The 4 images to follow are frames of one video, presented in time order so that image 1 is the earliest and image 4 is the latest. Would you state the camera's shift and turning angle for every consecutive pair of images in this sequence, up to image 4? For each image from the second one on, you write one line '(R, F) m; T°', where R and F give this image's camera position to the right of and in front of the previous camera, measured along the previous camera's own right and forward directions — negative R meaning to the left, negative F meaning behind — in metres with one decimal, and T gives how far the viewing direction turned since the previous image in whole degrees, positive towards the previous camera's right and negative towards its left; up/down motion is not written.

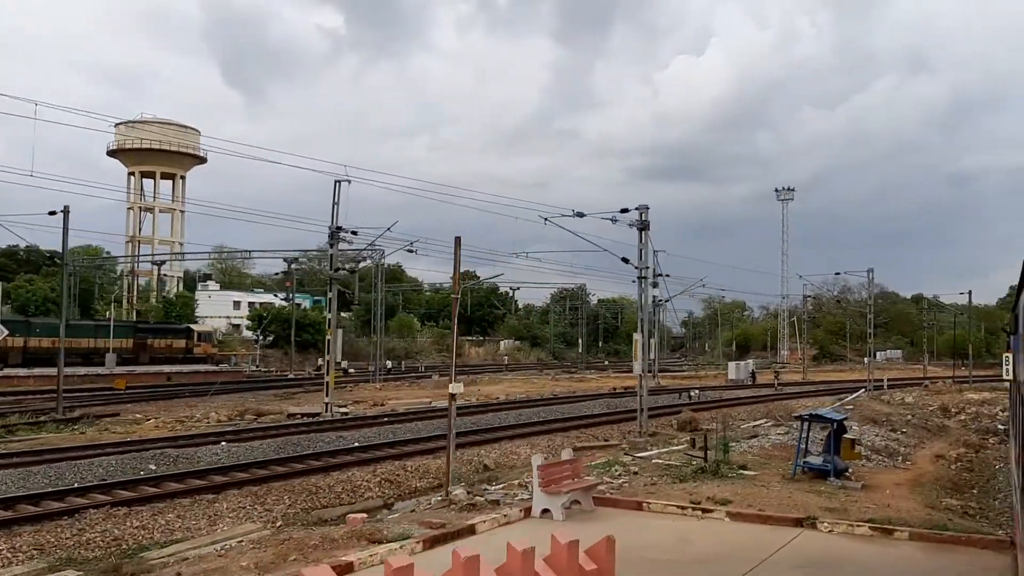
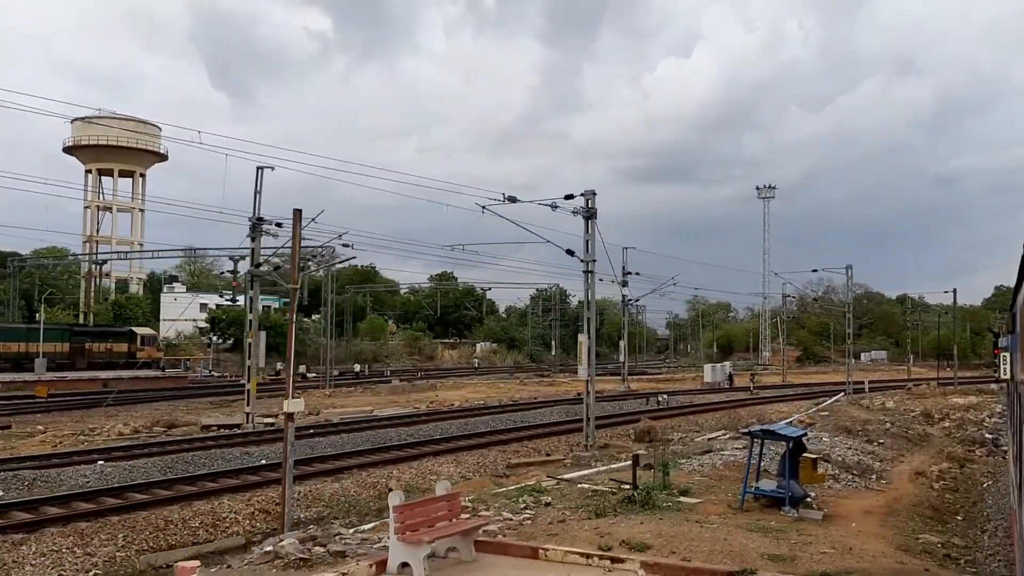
(+1.3, +2.5) m; +1°
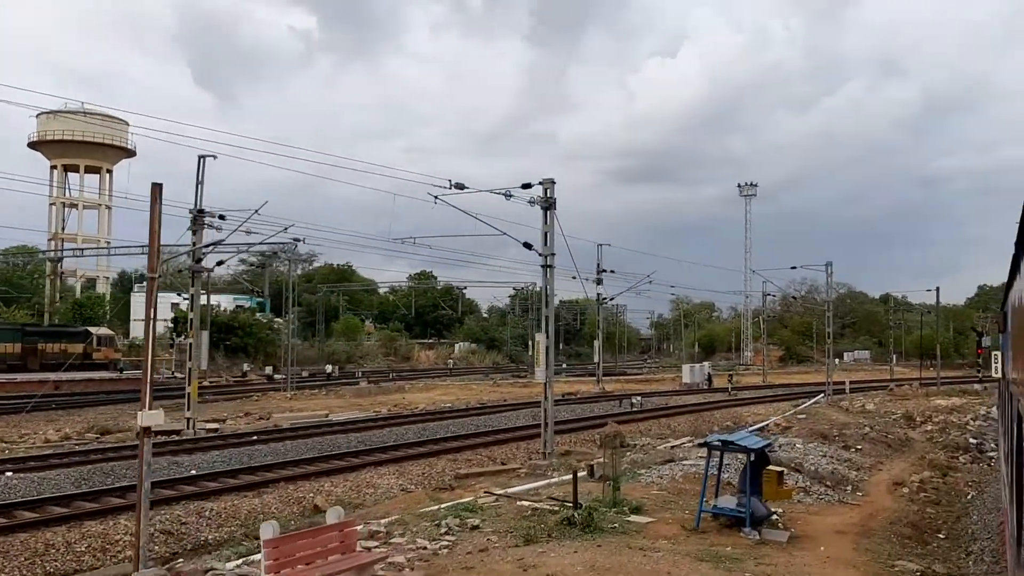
(+0.7, +1.4) m; +1°
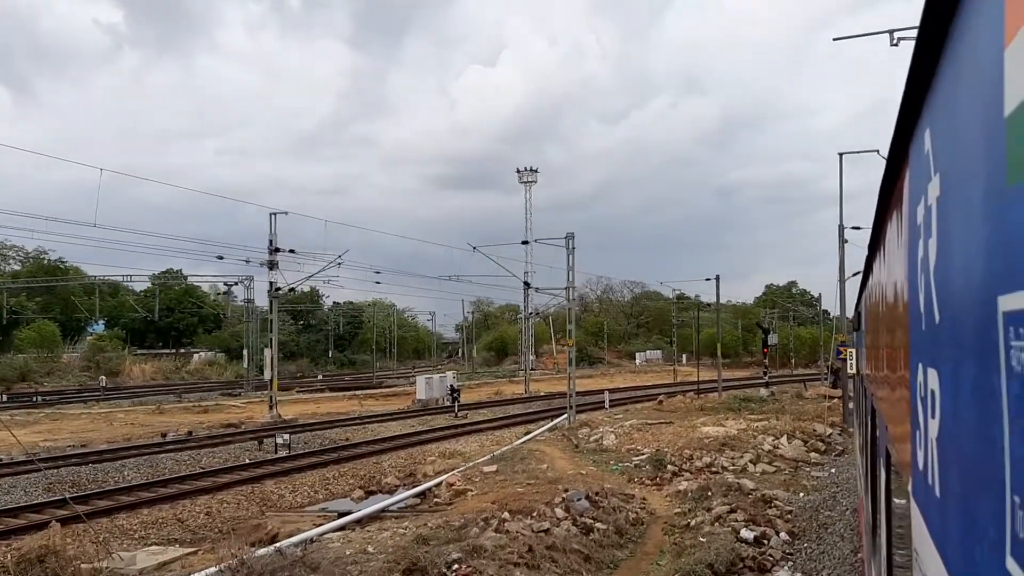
(+5.7, +10.9) m; +11°
